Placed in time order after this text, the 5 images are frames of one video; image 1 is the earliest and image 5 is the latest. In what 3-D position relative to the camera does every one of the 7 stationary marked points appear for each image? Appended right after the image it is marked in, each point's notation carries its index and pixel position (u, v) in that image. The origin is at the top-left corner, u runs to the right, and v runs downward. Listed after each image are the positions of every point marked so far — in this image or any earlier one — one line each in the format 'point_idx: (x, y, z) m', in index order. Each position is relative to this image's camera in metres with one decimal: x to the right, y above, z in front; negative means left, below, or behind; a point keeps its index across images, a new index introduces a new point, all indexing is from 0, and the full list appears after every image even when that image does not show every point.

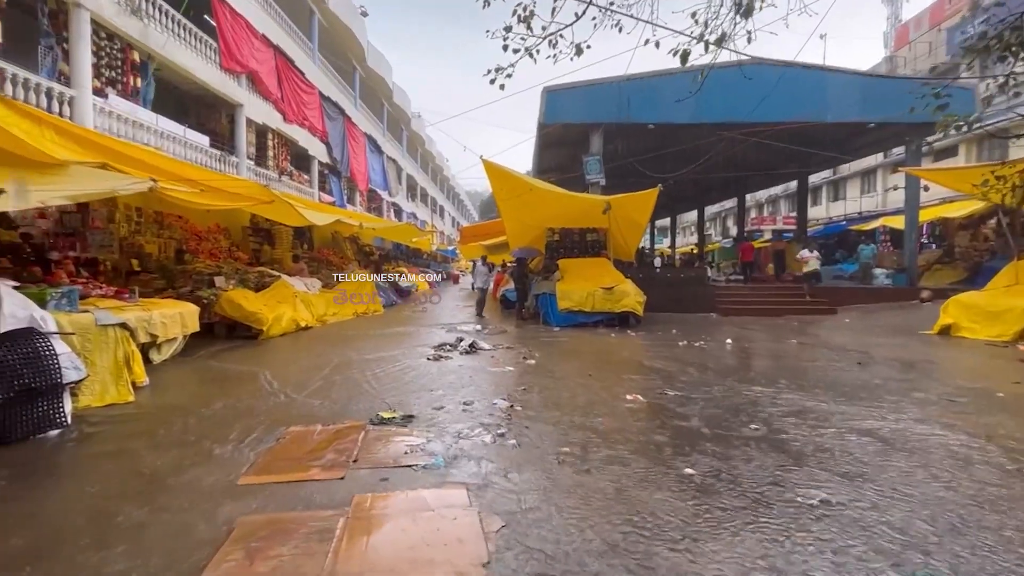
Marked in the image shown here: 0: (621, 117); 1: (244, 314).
0: (+2.9, +4.6, +13.3) m
1: (-4.7, -0.5, +8.7) m
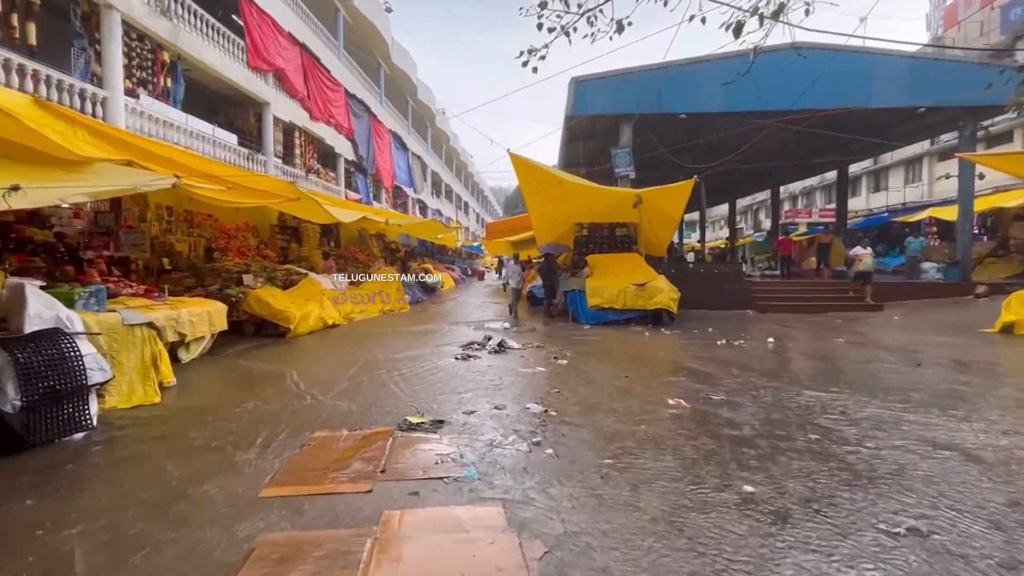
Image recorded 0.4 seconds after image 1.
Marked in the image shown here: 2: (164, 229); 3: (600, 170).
0: (+3.6, +4.7, +12.8) m
1: (-4.2, -0.4, +8.7) m
2: (-6.8, +1.1, +9.6) m
3: (+3.4, +4.6, +19.0) m
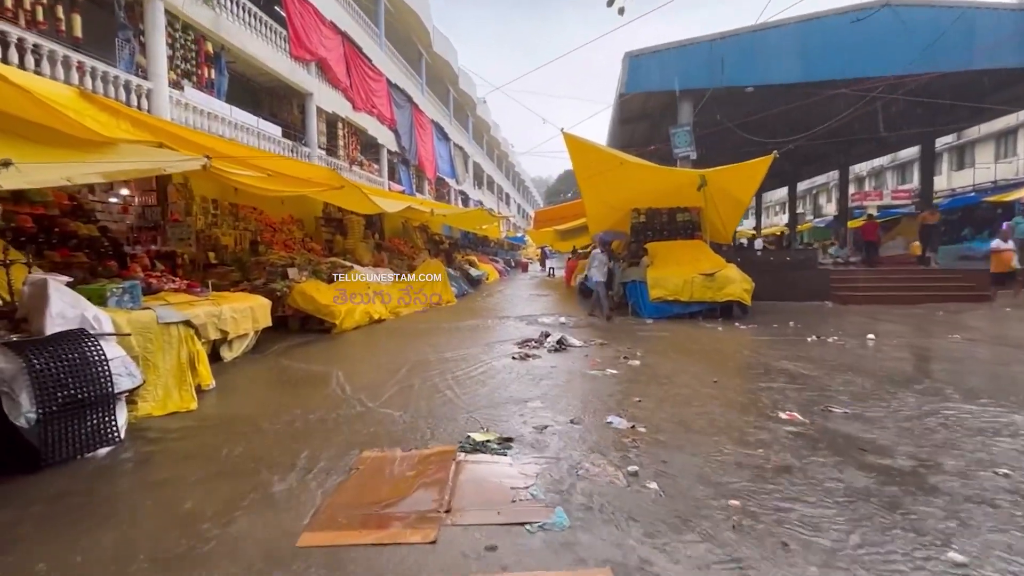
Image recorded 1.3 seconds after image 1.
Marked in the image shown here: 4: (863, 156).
0: (+4.8, +4.9, +11.7) m
1: (-3.3, -0.3, +8.3) m
2: (-5.8, +1.2, +9.4) m
3: (+5.1, +4.9, +17.9) m
4: (+13.6, +5.1, +19.1) m
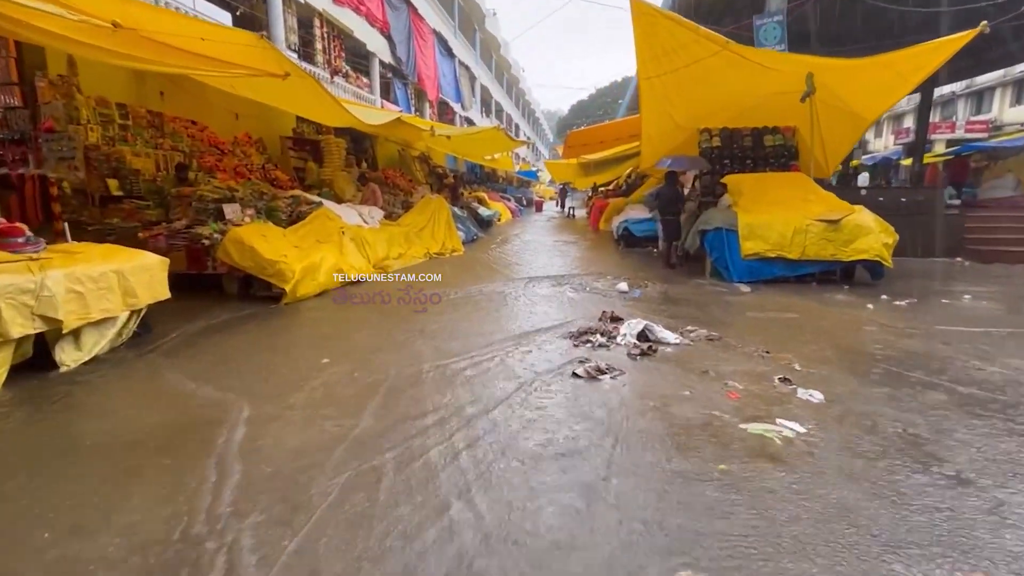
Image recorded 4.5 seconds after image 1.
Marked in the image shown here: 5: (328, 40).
0: (+5.3, +5.8, +8.3) m
1: (-2.9, +0.3, +5.6) m
2: (-5.3, +2.0, +6.5) m
3: (+5.6, +6.5, +14.4) m
4: (+14.2, +6.8, +15.5) m
5: (-4.9, +6.5, +12.9) m
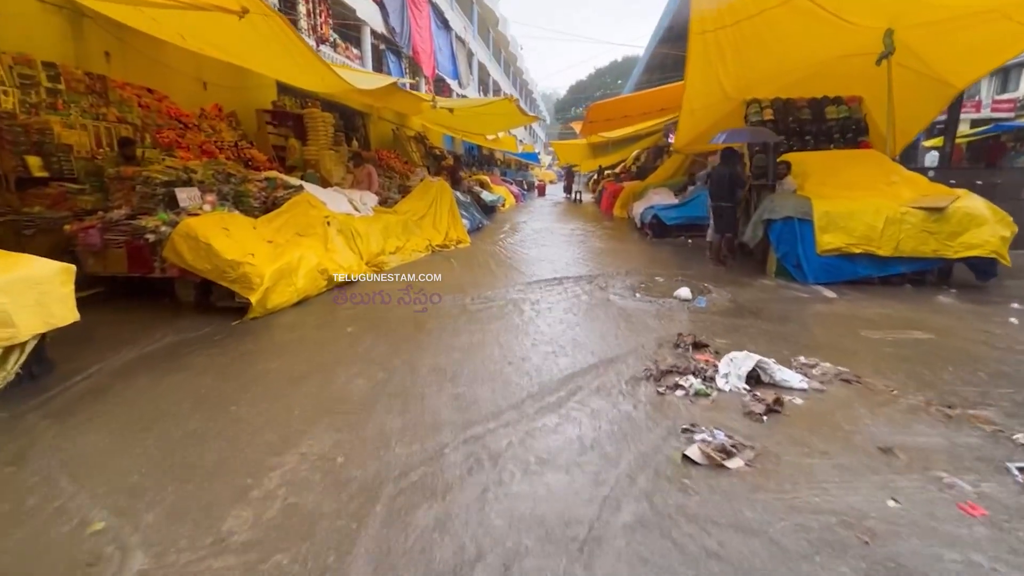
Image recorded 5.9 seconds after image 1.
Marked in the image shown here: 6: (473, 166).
0: (+5.6, +5.8, +7.0) m
1: (-2.6, +0.2, +4.4) m
2: (-5.0, +1.9, +5.2) m
3: (+5.8, +6.8, +13.1) m
4: (+14.4, +7.0, +14.3) m
5: (-4.7, +6.7, +11.4) m
6: (-1.5, +4.8, +19.3) m
